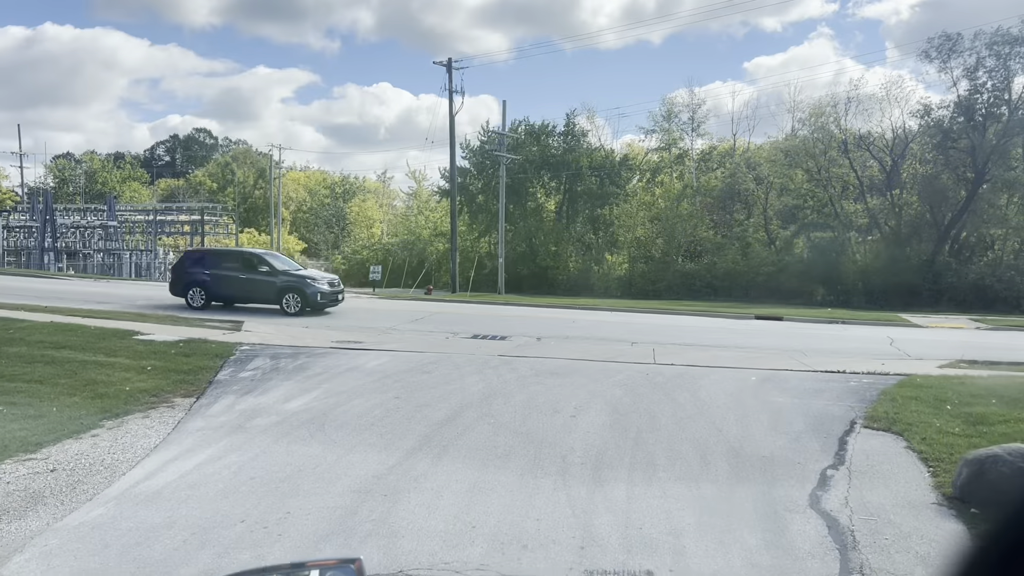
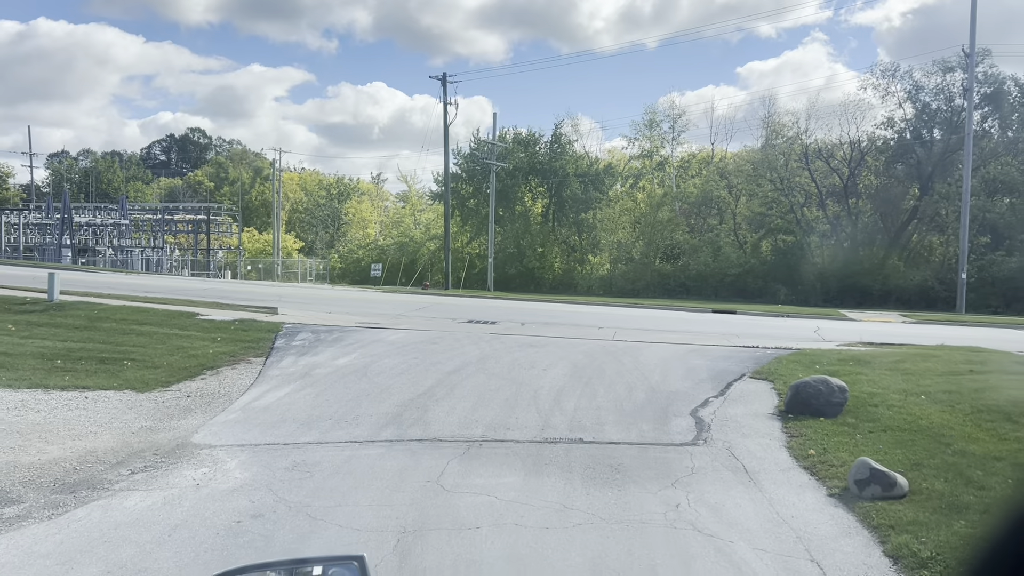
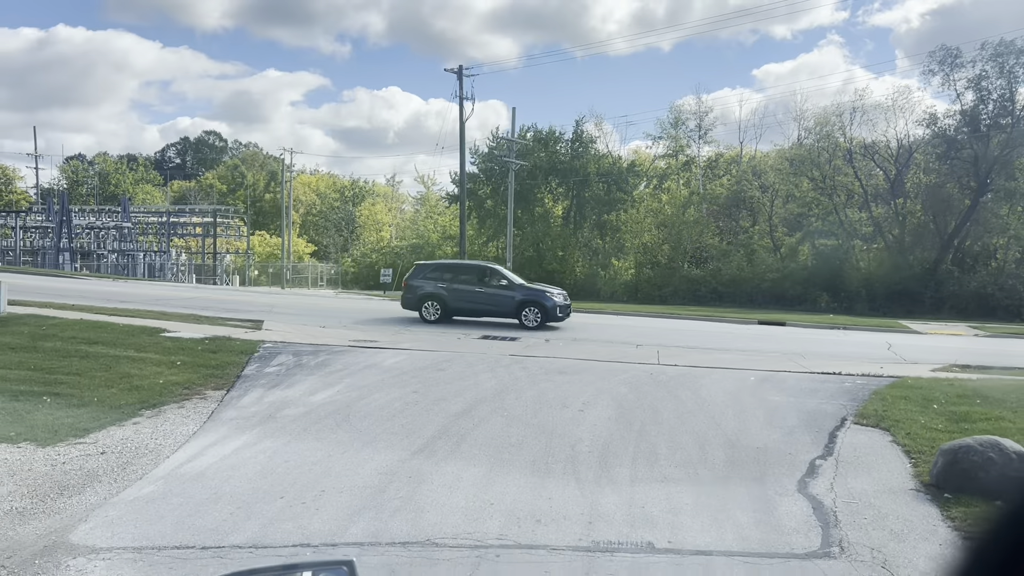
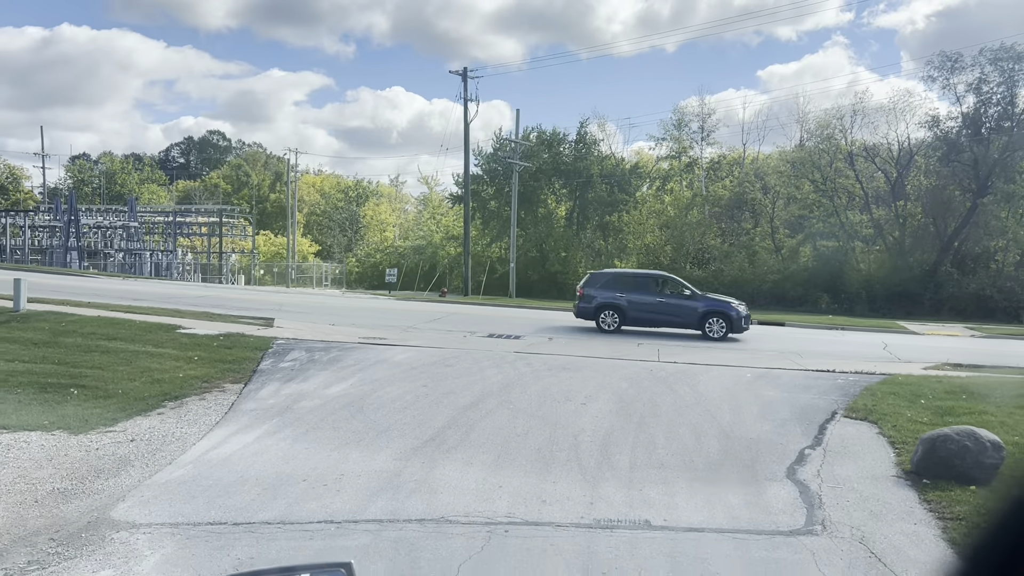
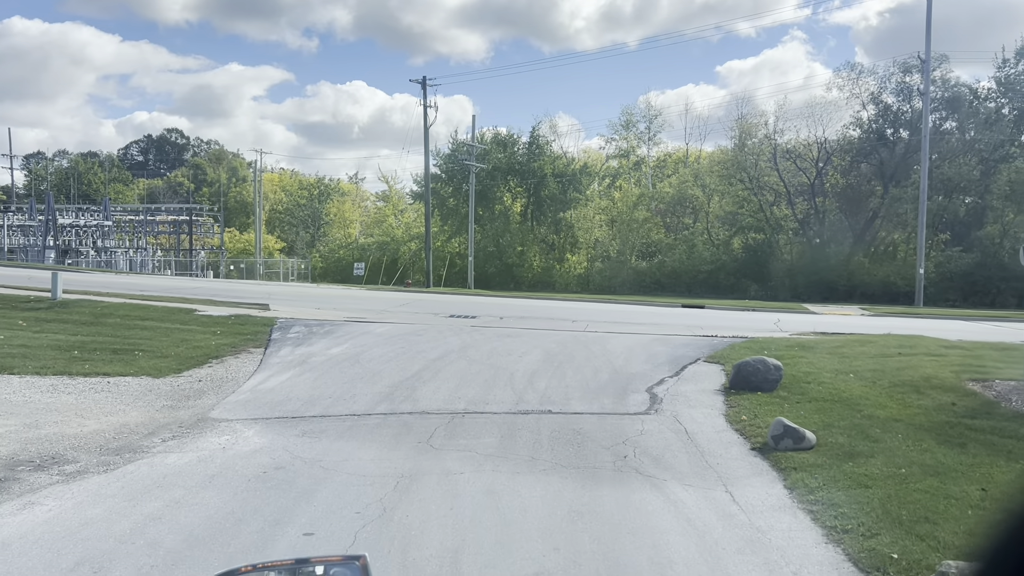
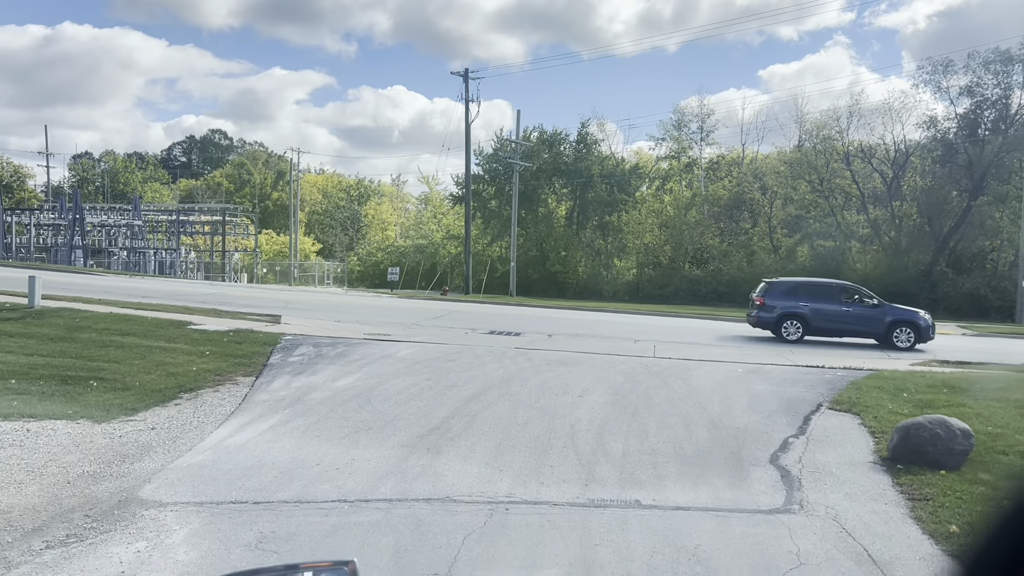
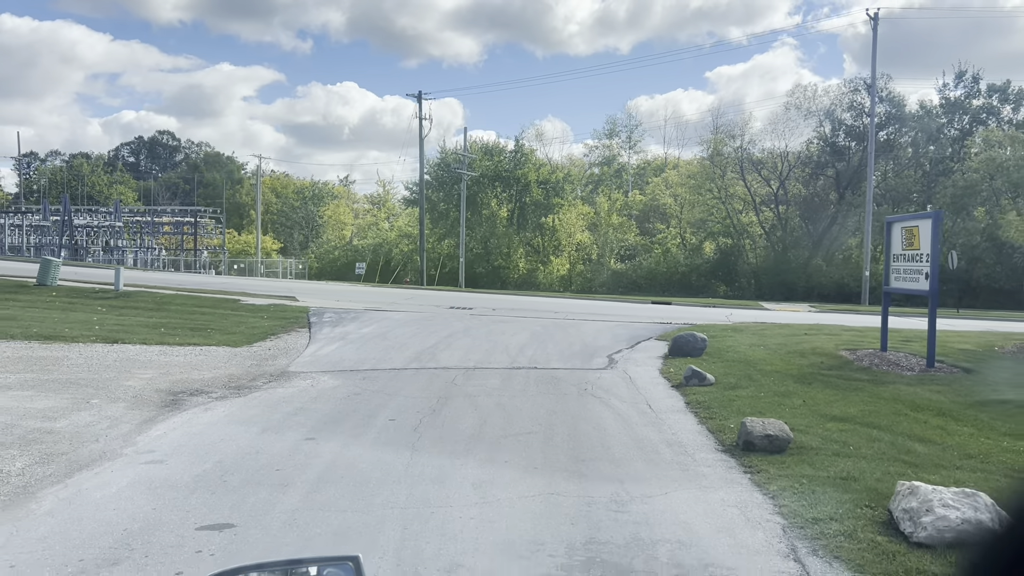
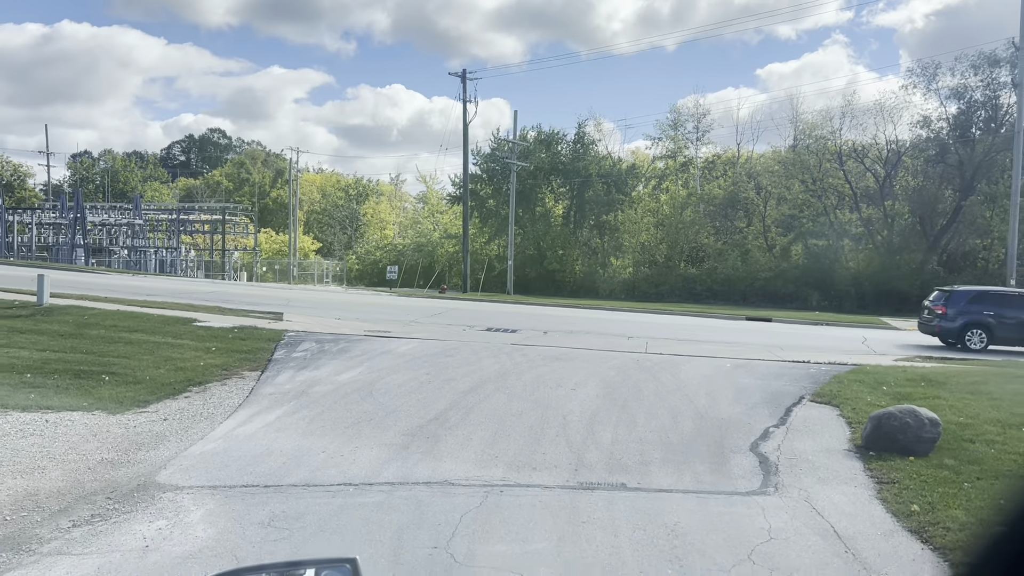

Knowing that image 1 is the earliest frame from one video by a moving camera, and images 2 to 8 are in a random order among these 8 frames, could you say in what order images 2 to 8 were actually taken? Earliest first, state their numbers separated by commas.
3, 4, 6, 8, 2, 5, 7
